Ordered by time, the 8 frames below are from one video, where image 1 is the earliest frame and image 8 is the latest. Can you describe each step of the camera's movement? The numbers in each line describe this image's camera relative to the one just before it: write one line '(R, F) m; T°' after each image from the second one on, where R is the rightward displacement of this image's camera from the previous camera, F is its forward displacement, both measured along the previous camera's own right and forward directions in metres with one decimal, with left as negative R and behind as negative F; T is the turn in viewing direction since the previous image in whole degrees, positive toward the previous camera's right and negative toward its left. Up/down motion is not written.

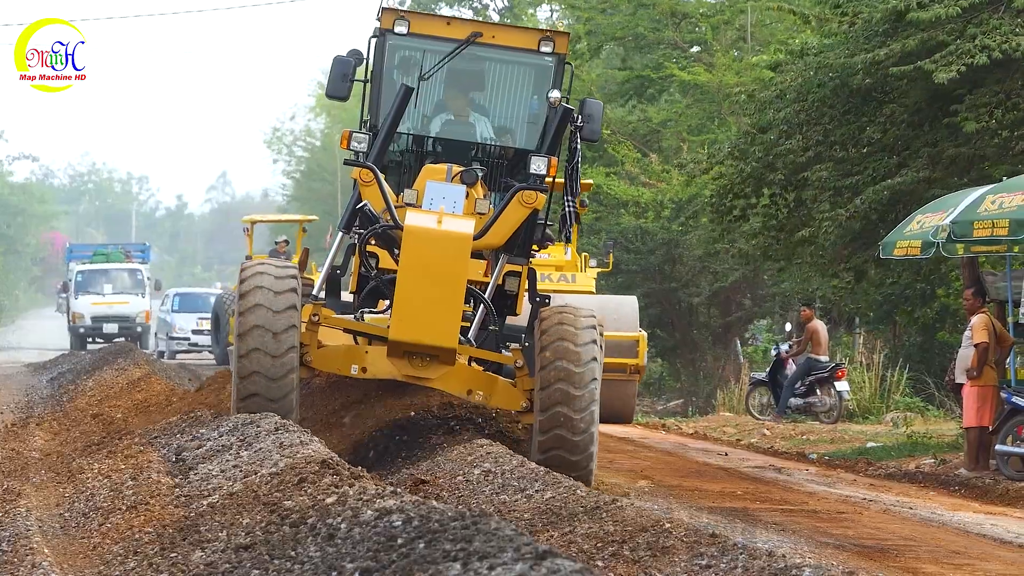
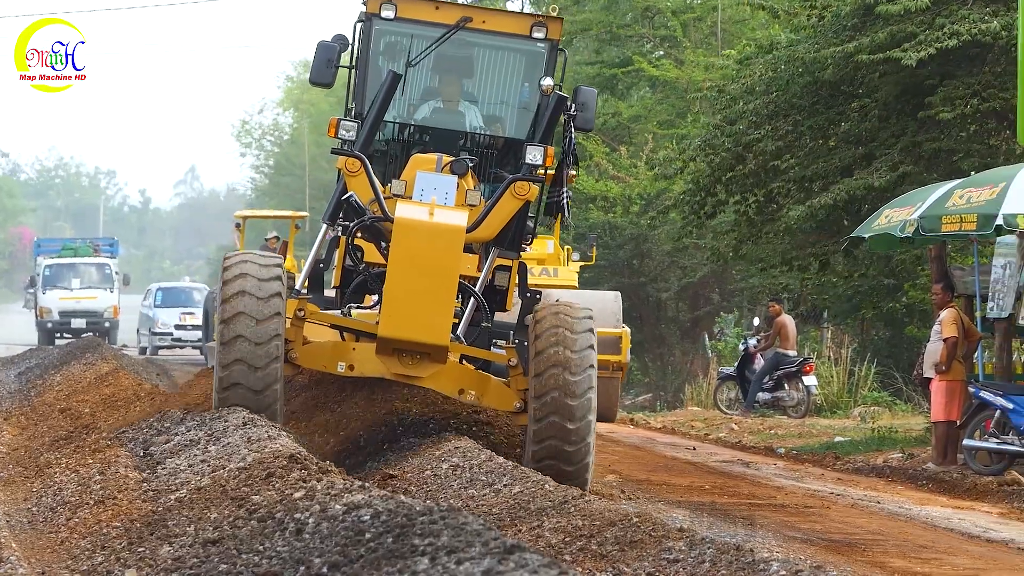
(+0.2, 0.0) m; 0°
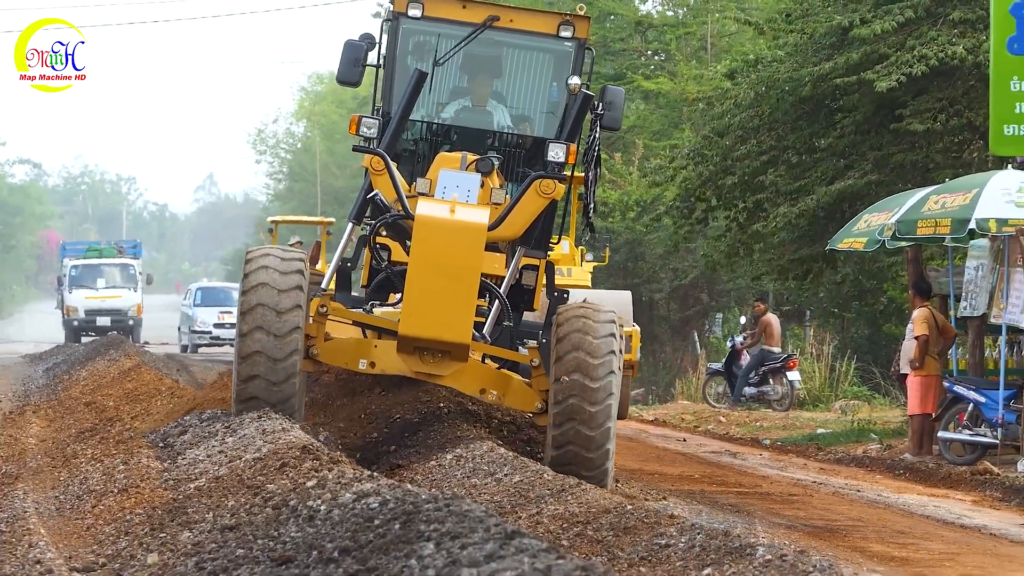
(0.0, -0.4) m; 0°
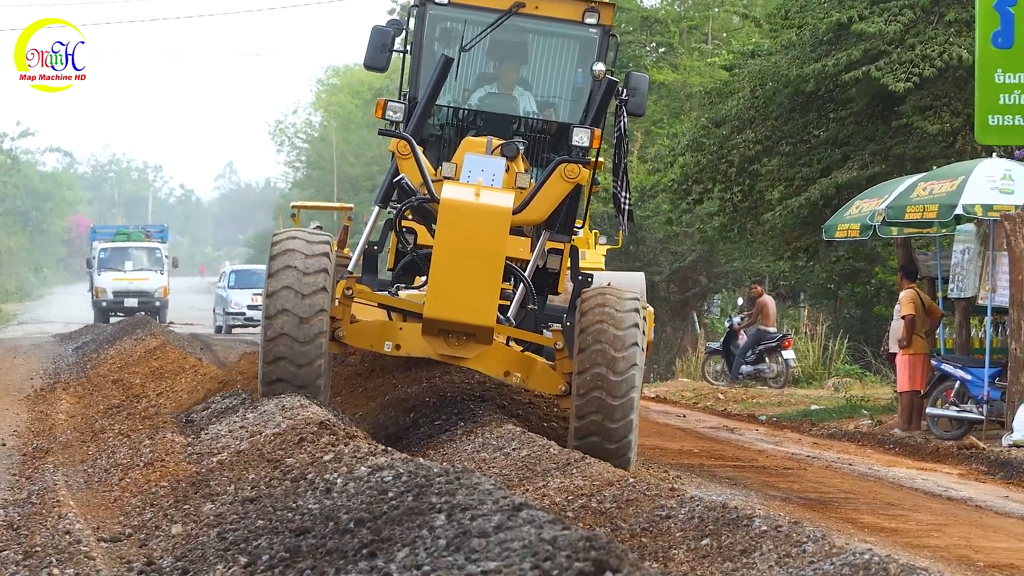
(0.0, -0.4) m; 0°
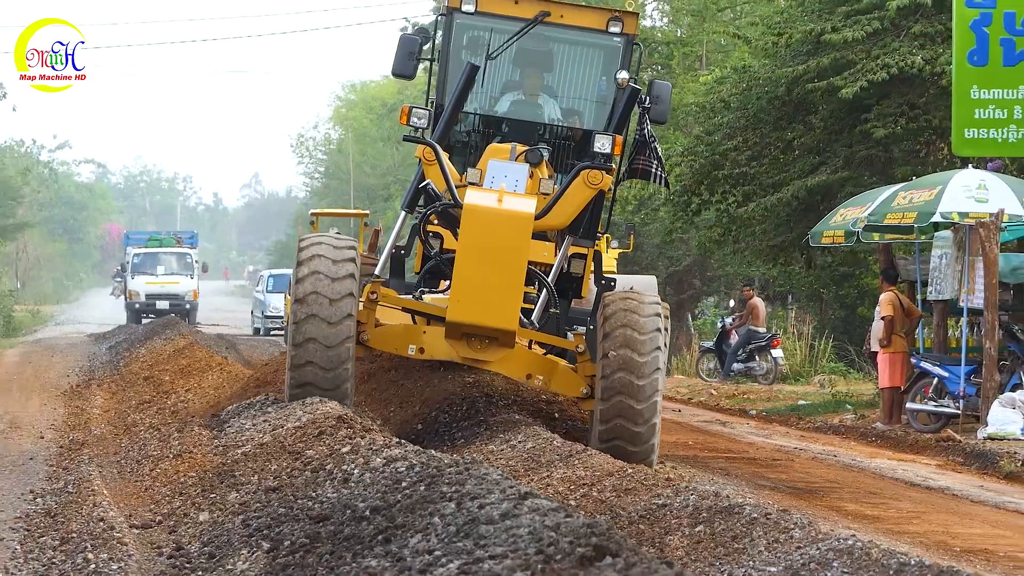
(0.0, -0.6) m; 0°
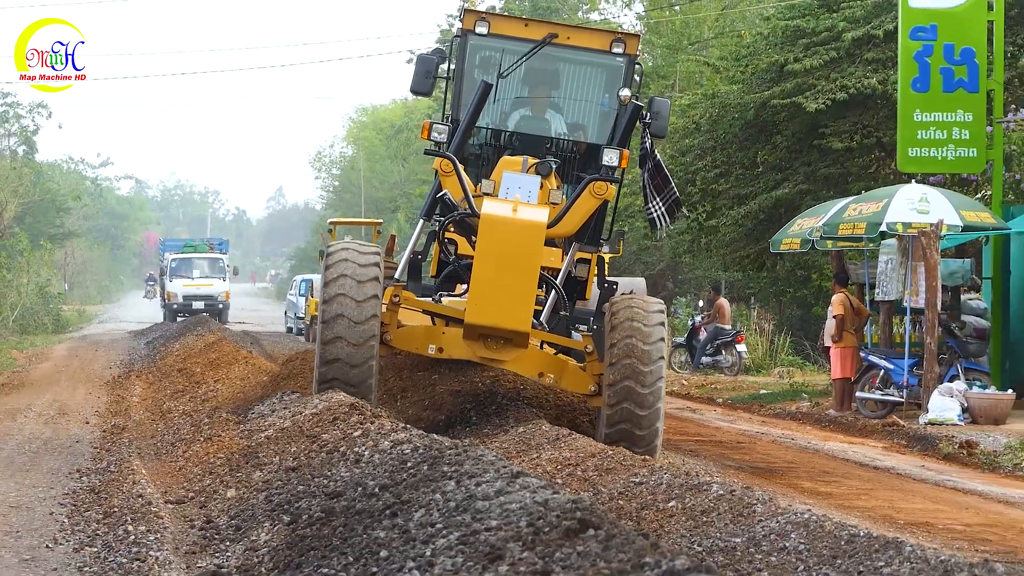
(+0.1, -1.1) m; 0°
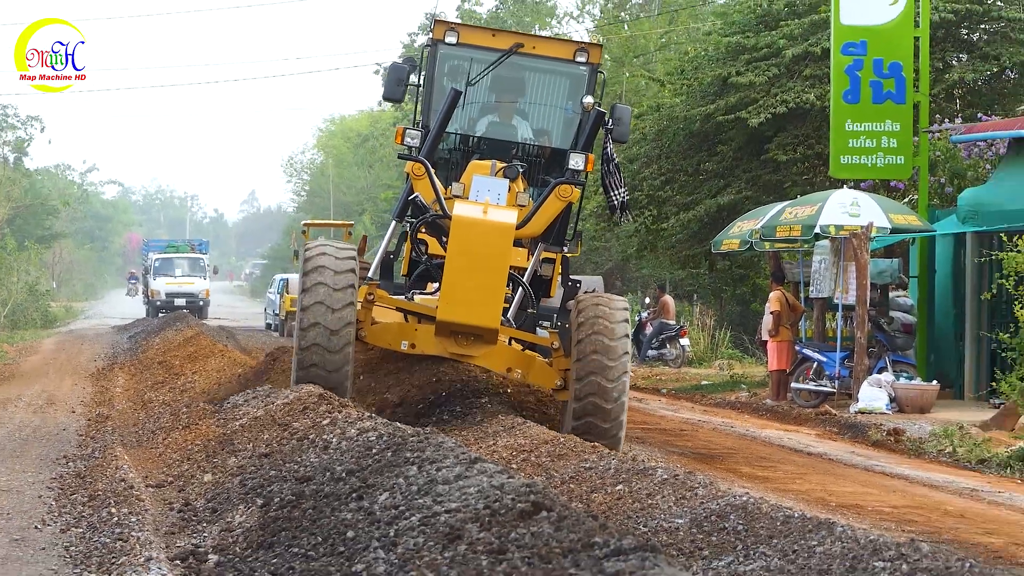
(+0.4, -0.7) m; 0°
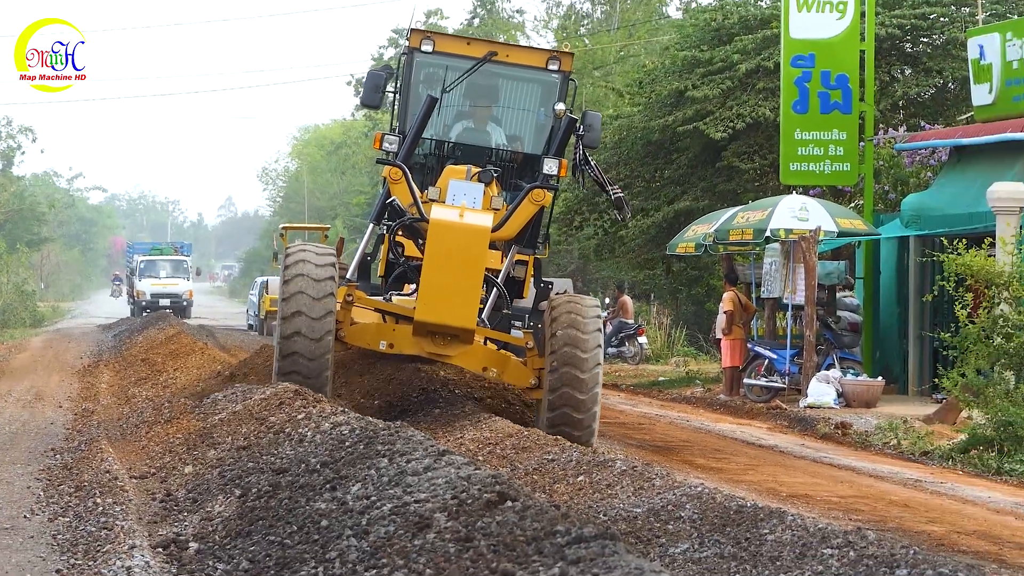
(+0.3, -0.5) m; 0°
